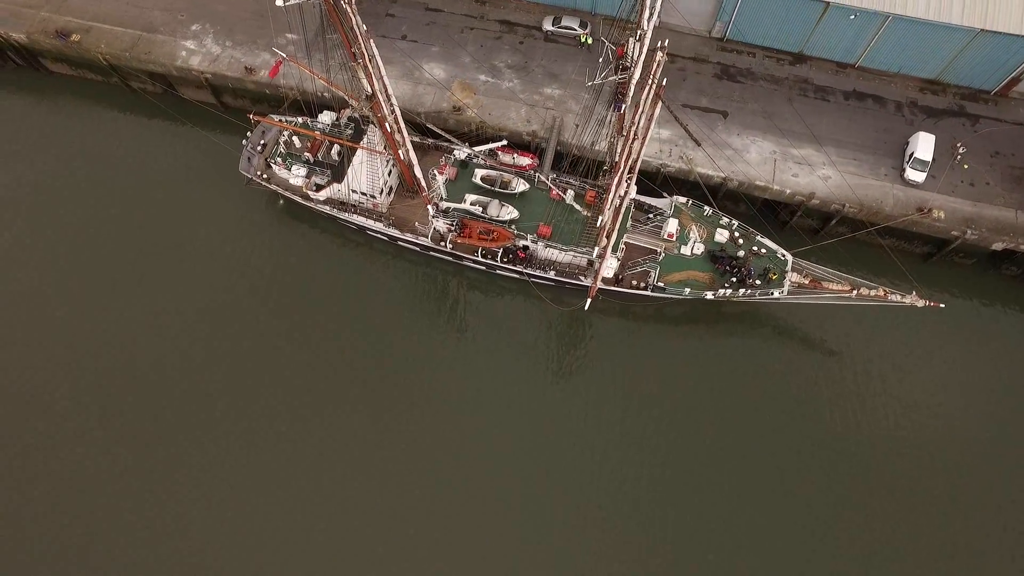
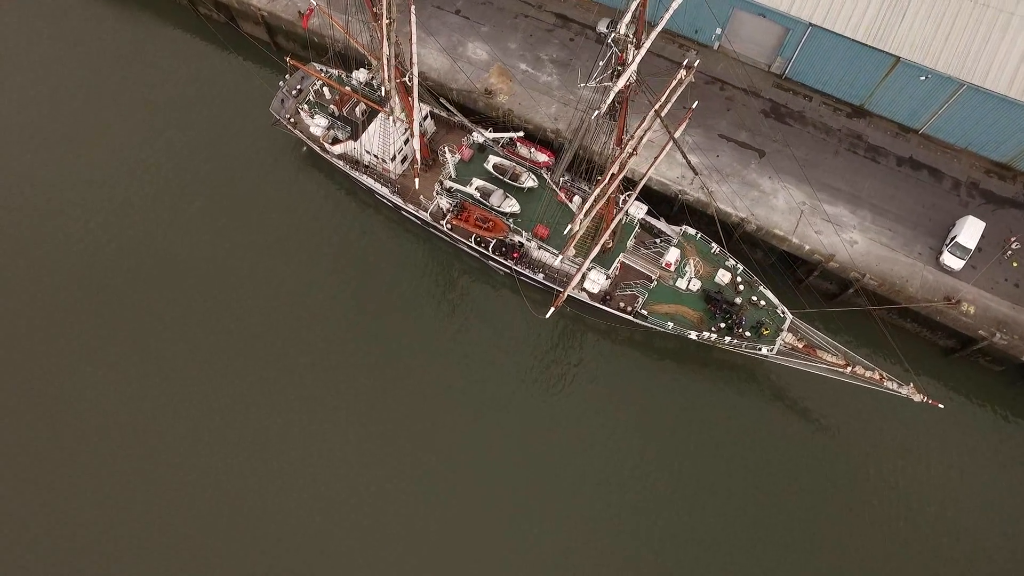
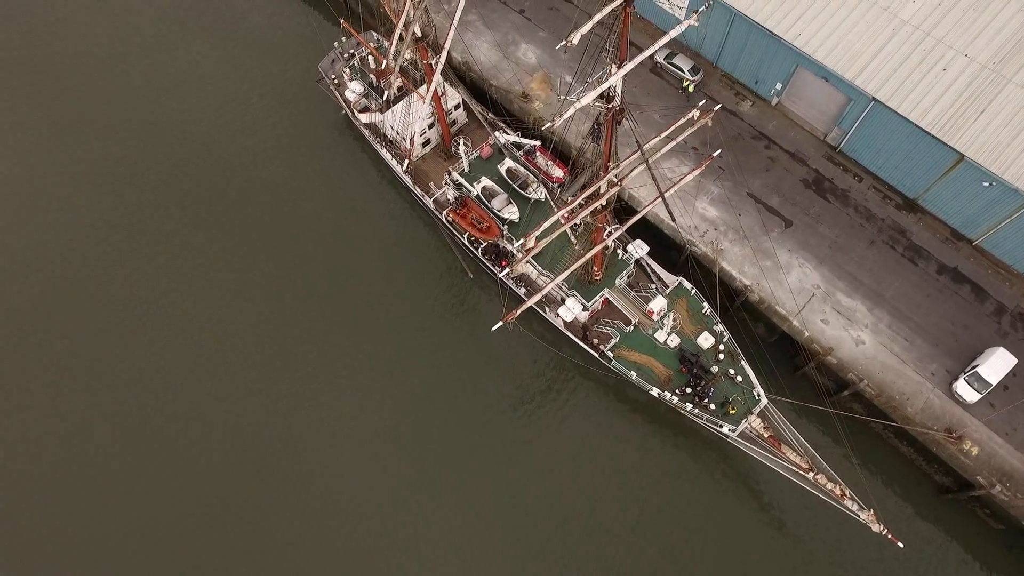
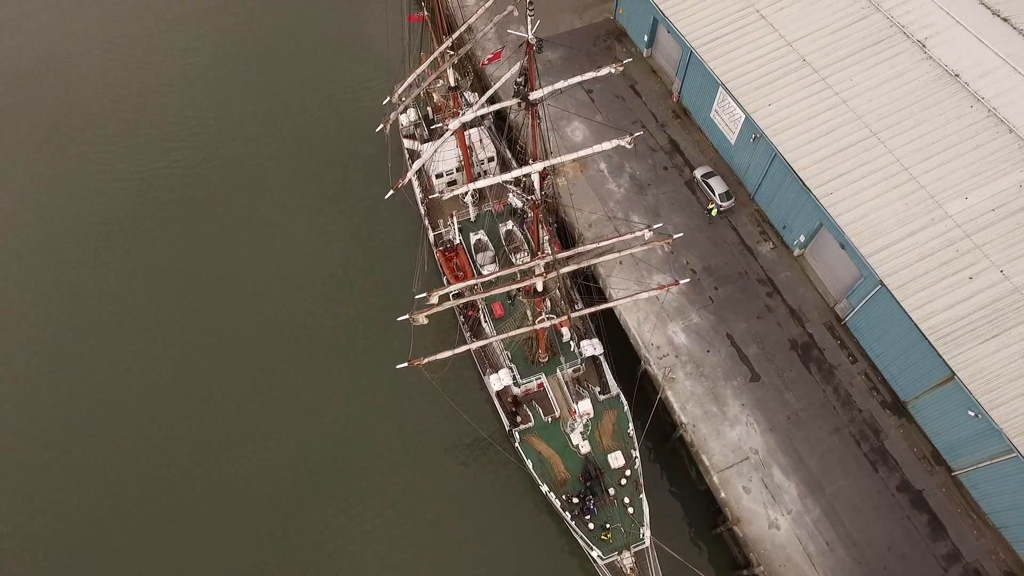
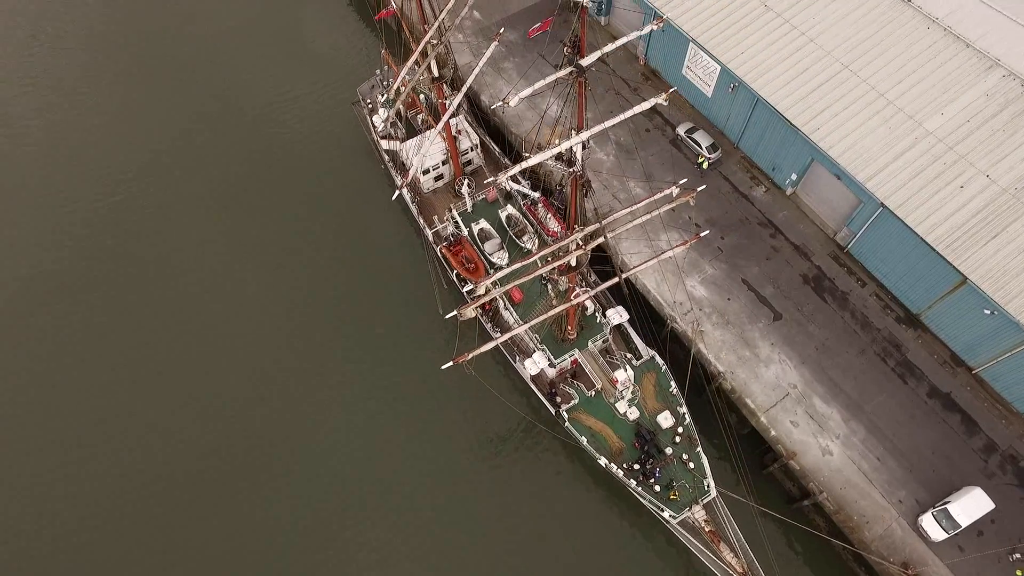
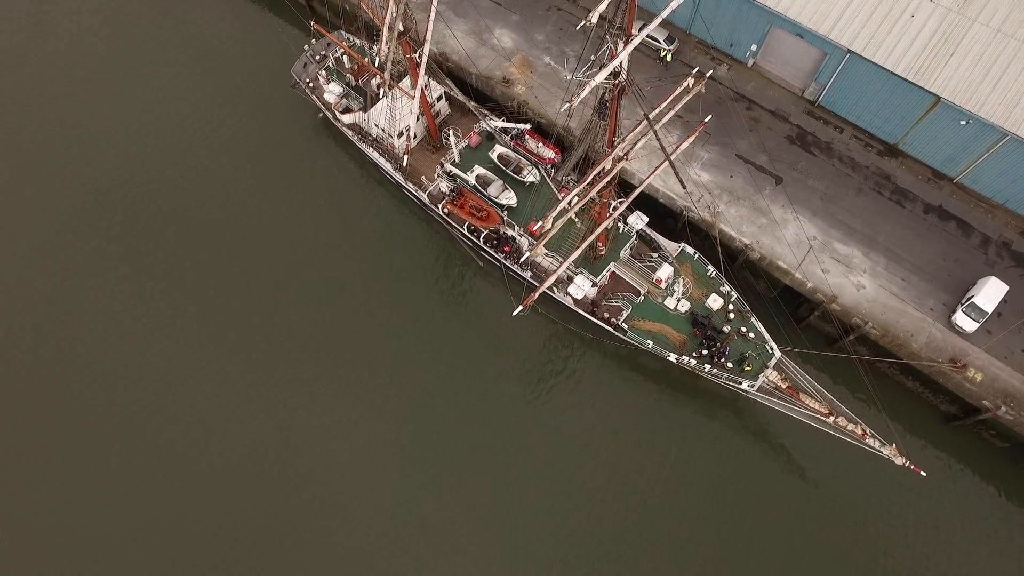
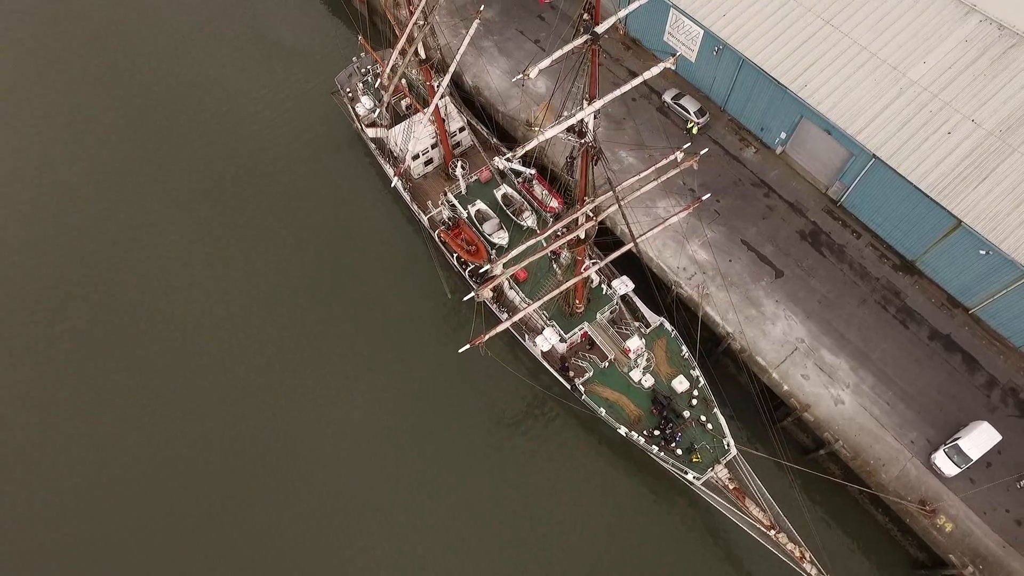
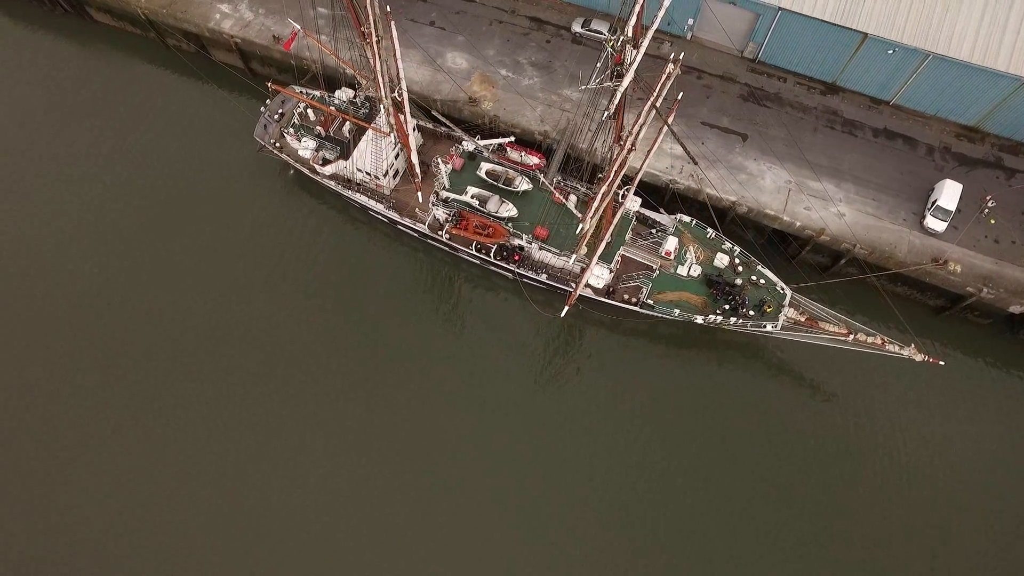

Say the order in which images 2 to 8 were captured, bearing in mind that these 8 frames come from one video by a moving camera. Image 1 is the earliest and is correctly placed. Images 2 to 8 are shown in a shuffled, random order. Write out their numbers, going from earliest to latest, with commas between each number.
8, 2, 6, 3, 7, 5, 4
